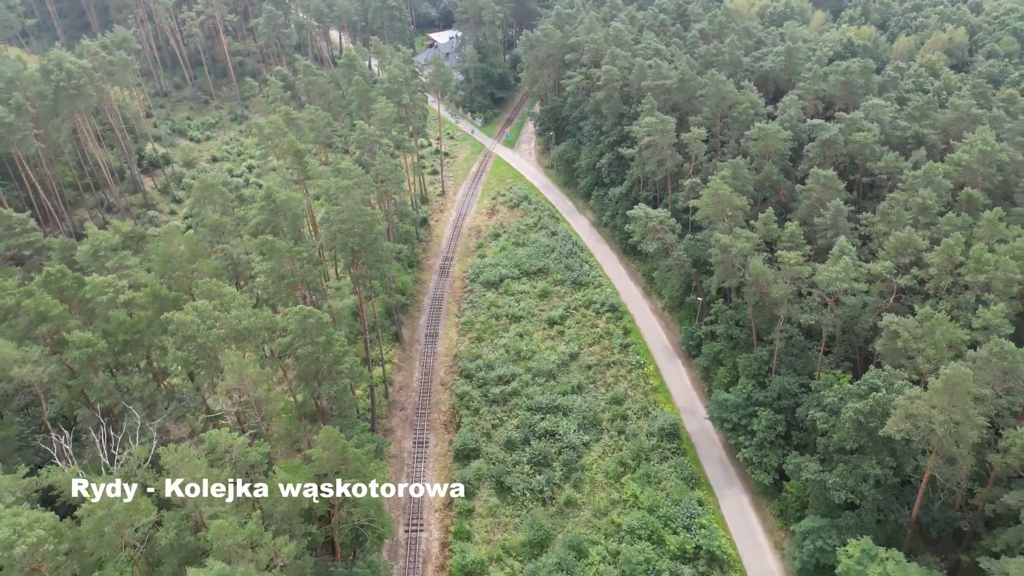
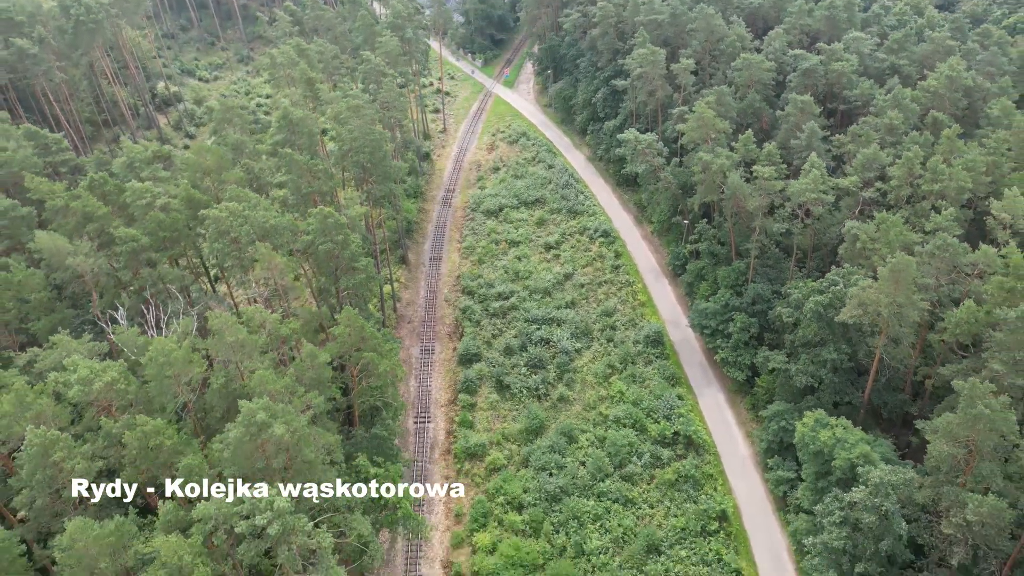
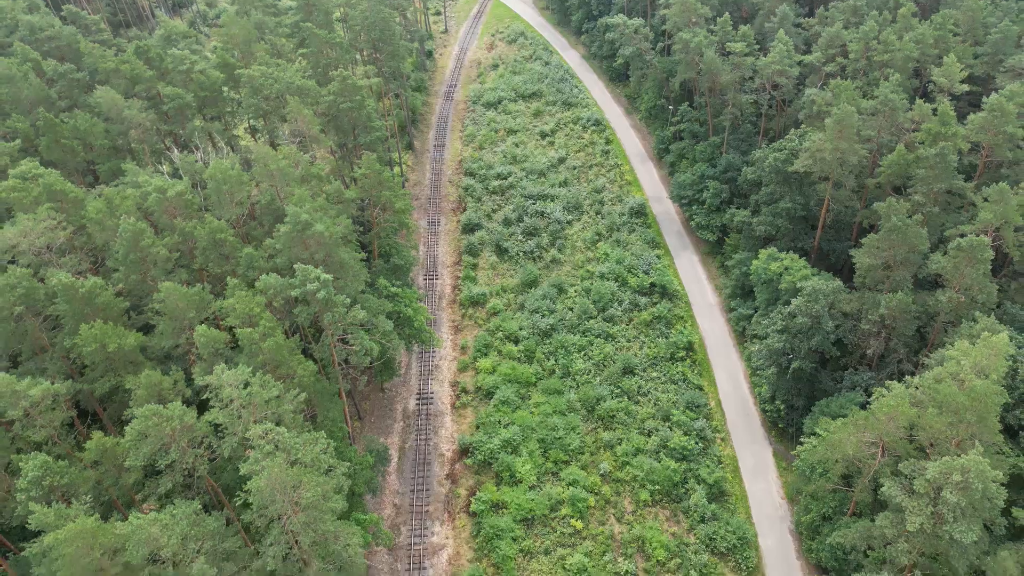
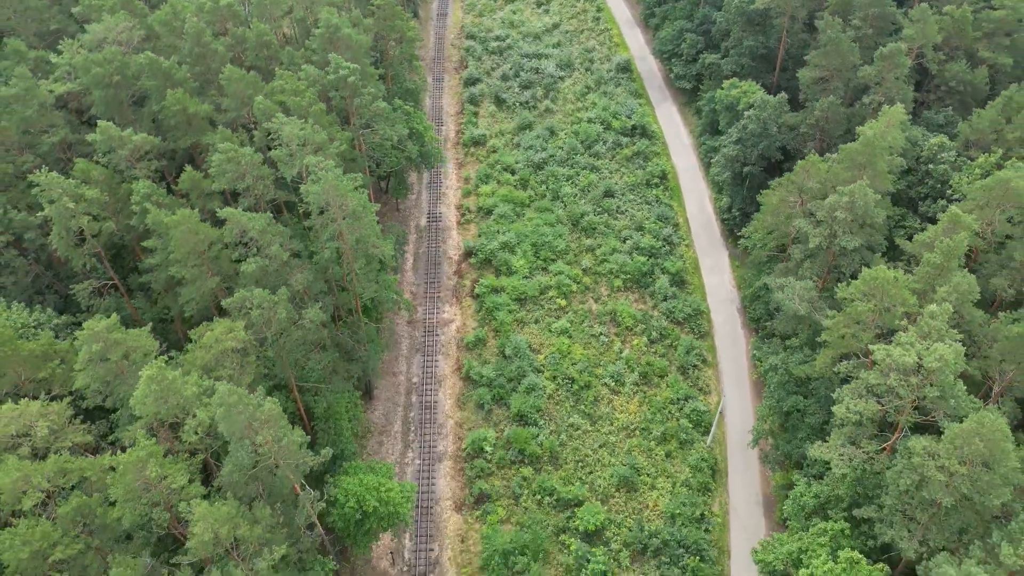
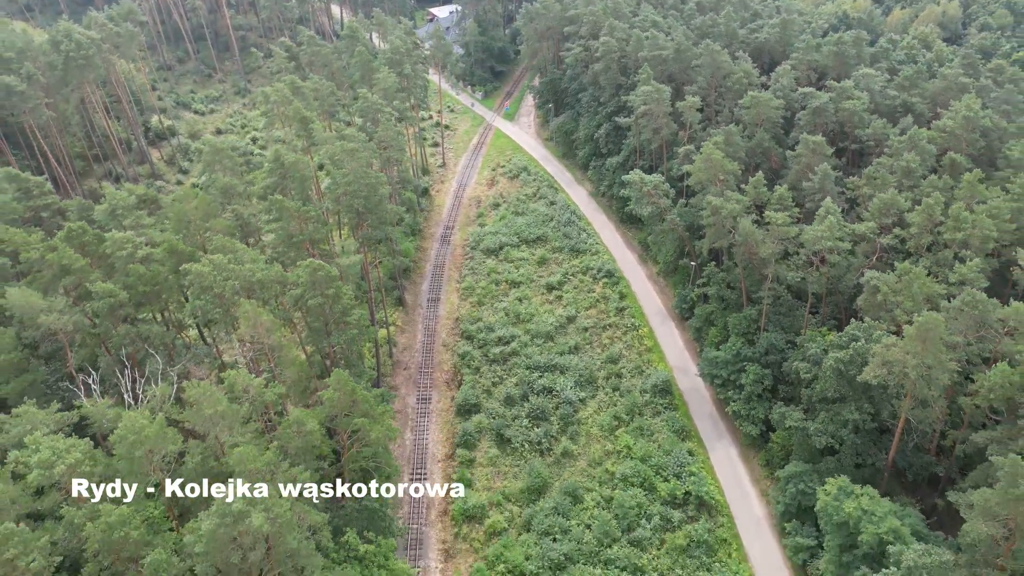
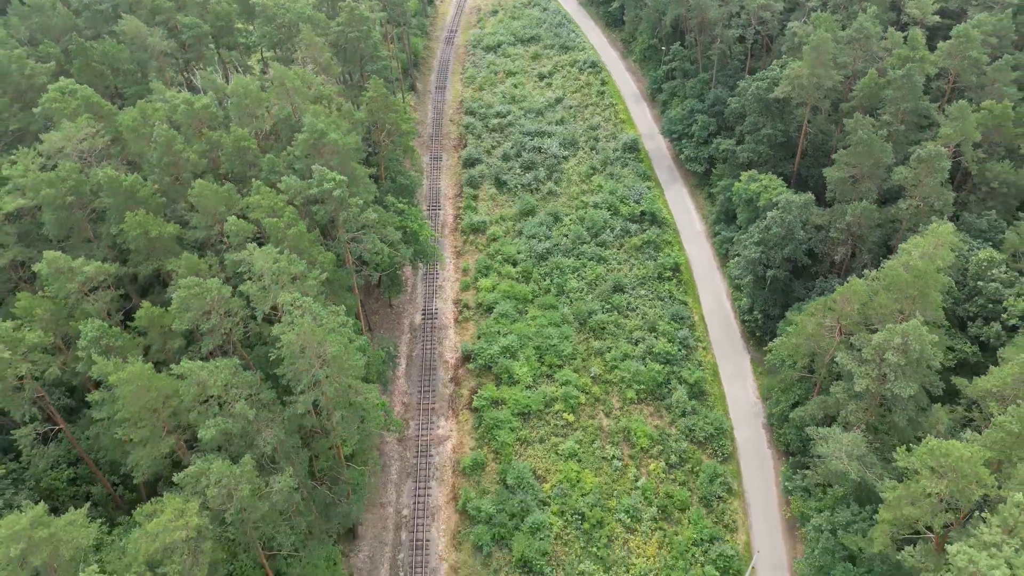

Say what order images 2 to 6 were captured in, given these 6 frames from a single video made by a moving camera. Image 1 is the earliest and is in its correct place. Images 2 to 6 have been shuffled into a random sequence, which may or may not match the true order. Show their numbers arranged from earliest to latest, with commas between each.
5, 2, 3, 6, 4
